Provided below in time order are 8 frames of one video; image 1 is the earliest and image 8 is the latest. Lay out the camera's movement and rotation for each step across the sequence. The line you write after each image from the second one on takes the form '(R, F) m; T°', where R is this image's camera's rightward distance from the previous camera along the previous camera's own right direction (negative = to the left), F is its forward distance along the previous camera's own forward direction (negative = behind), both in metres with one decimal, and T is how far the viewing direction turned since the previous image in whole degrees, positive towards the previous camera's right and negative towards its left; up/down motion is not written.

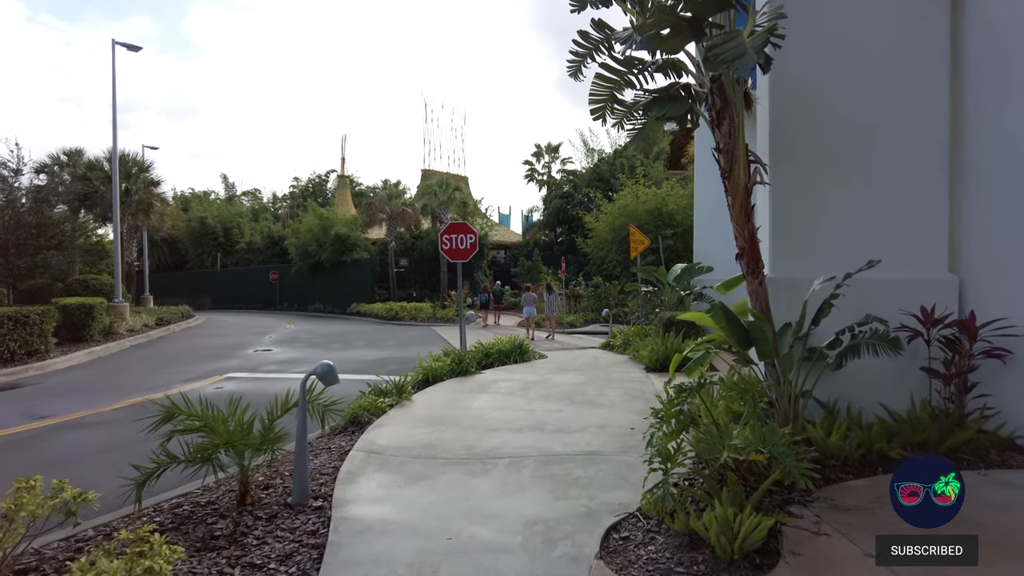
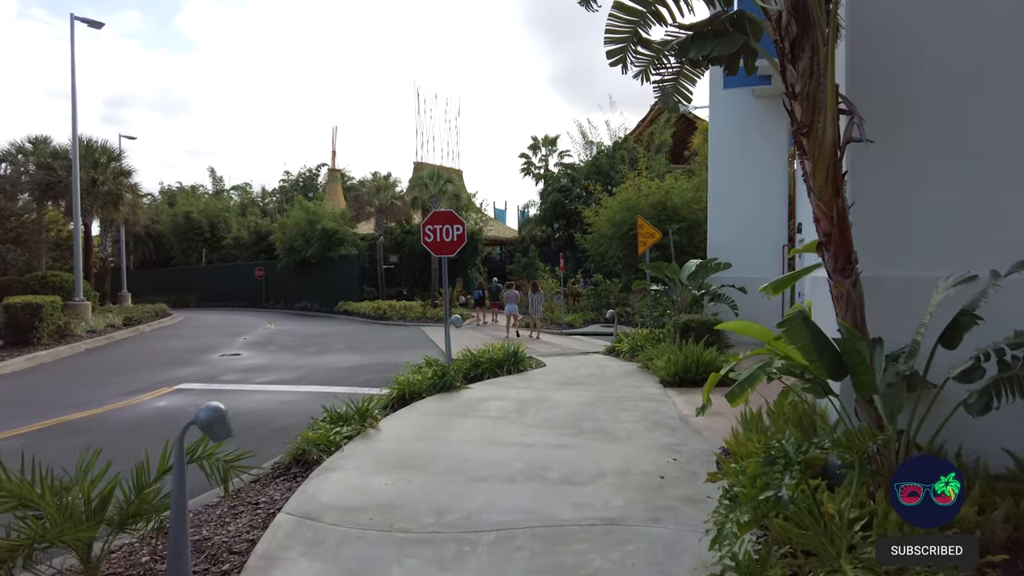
(0.0, +1.6) m; 0°
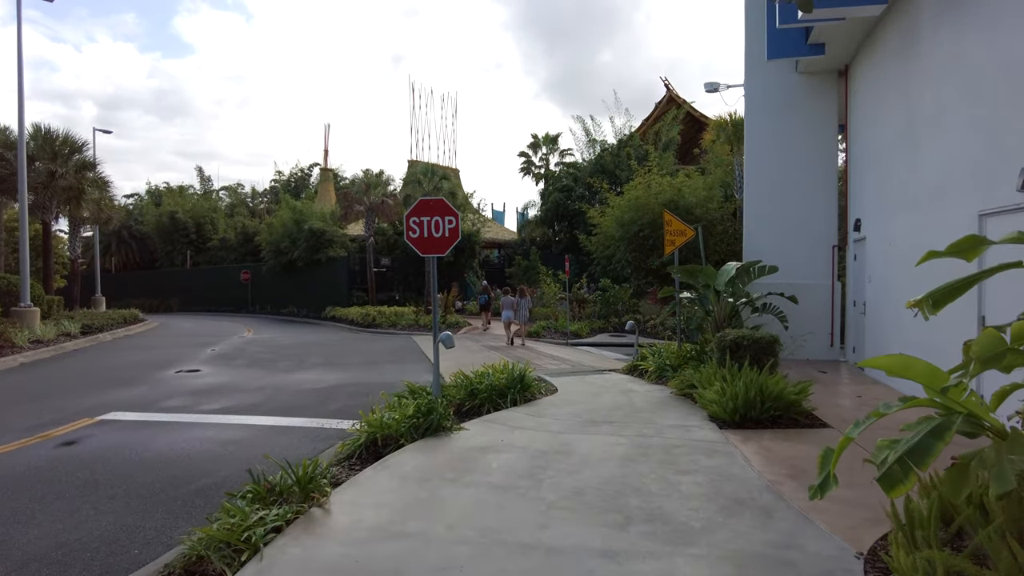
(-0.1, +2.1) m; 0°
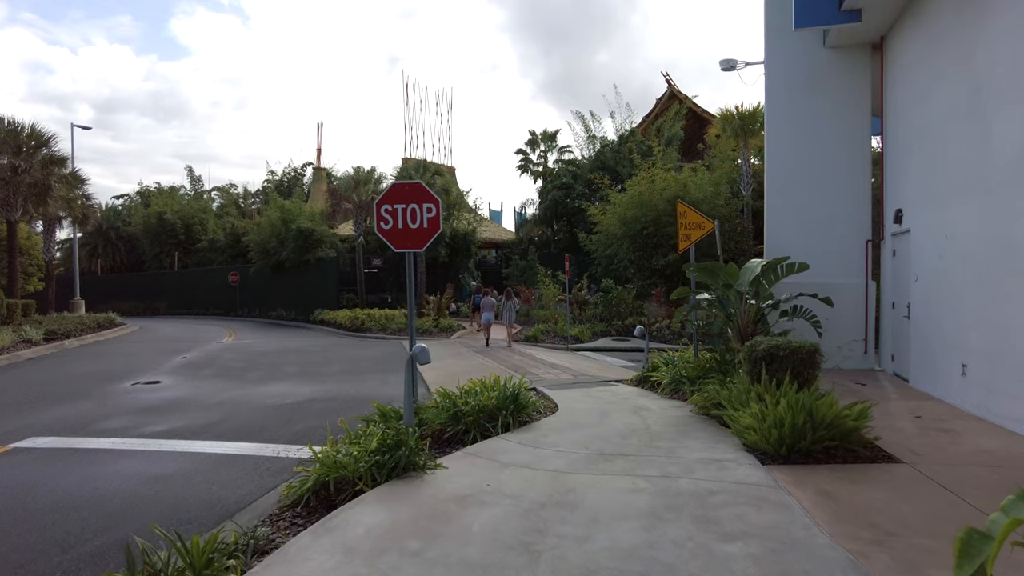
(+0.1, +1.3) m; 0°
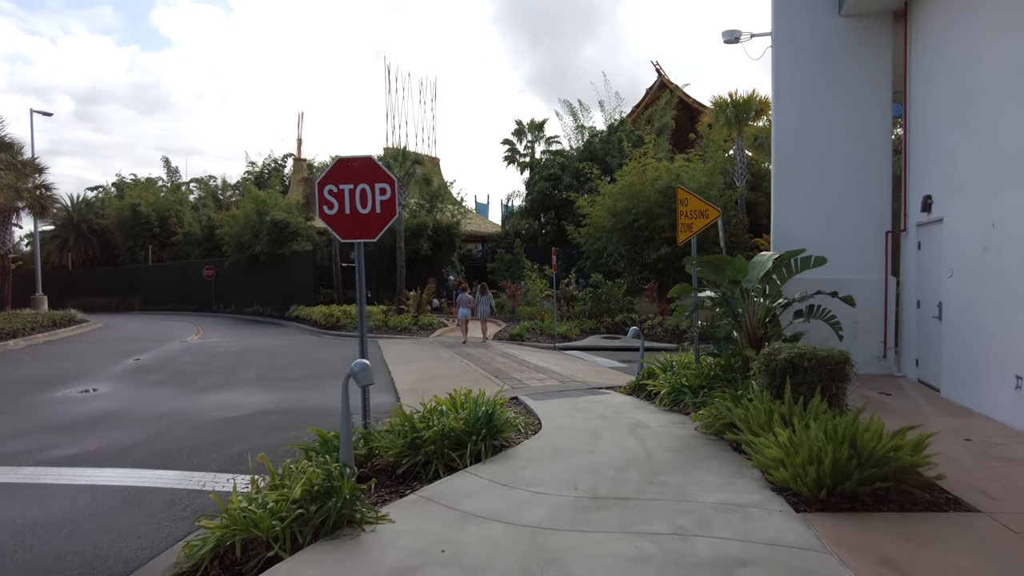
(+0.1, +1.2) m; +1°
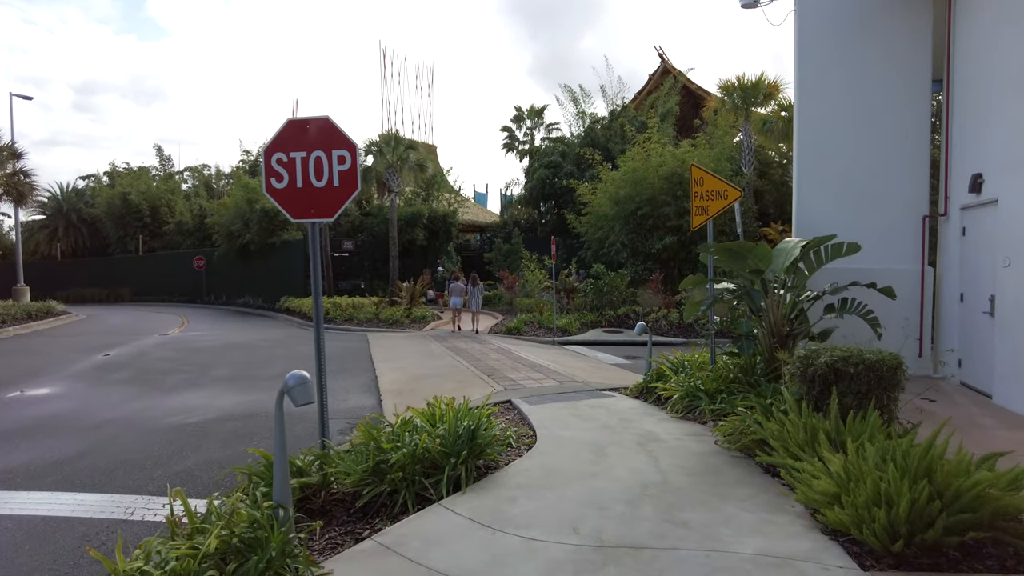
(+0.1, +1.0) m; 0°
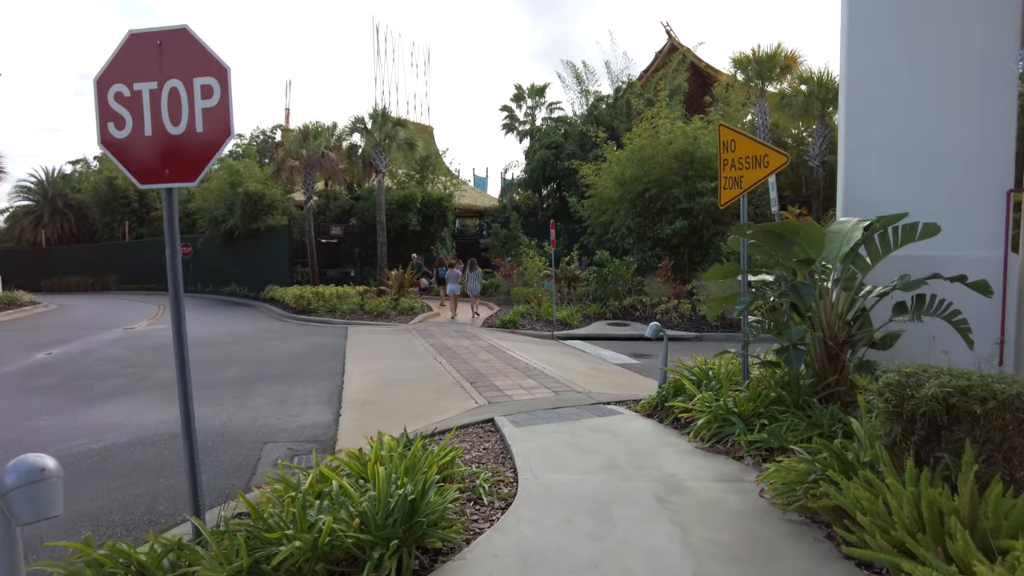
(+0.2, +1.6) m; 0°
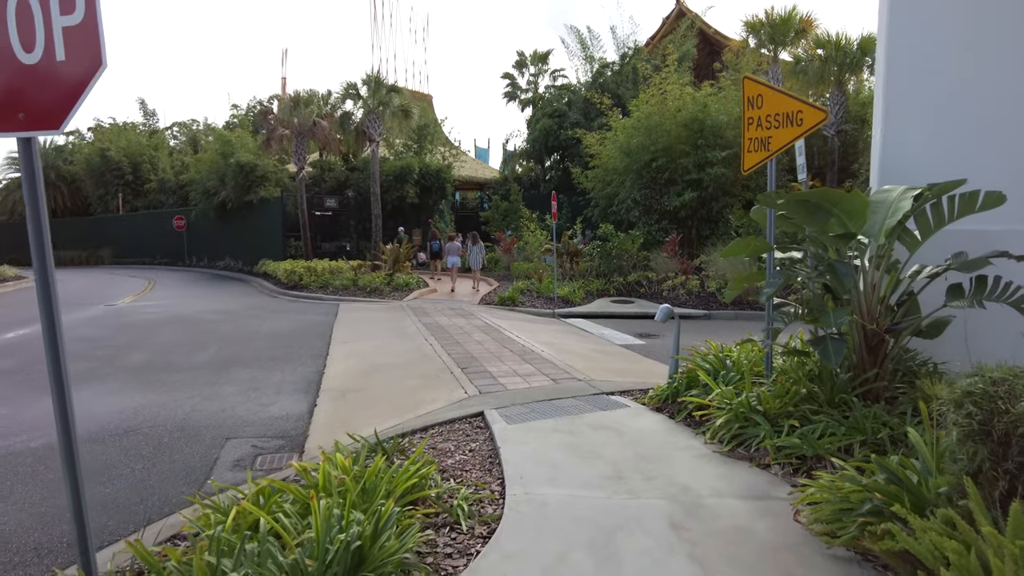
(+0.1, +0.8) m; 0°
